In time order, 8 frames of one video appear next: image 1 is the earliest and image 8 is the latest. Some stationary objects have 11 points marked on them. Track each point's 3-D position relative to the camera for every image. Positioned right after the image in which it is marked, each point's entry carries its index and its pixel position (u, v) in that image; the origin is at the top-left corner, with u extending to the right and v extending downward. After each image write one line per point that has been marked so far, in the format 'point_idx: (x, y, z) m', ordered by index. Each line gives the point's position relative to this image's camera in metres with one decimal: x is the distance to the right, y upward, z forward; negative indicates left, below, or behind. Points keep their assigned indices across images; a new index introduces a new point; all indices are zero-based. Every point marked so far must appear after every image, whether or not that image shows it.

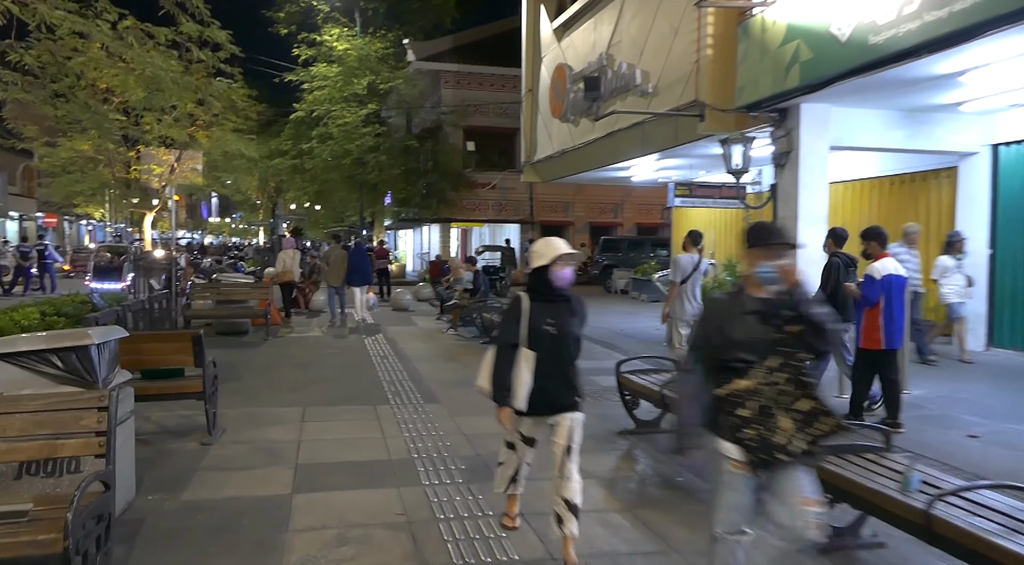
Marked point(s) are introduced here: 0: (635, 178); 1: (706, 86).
0: (+3.3, +2.8, +18.4) m
1: (+3.2, +3.2, +11.3) m
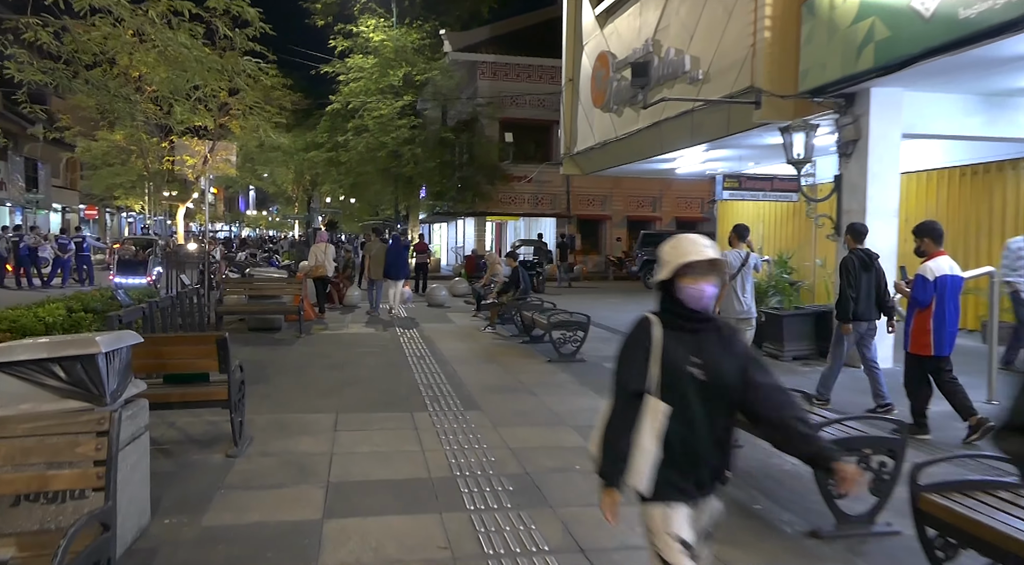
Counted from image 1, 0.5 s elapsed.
0: (+4.3, +2.9, +17.7) m
1: (+3.9, +3.3, +10.6) m
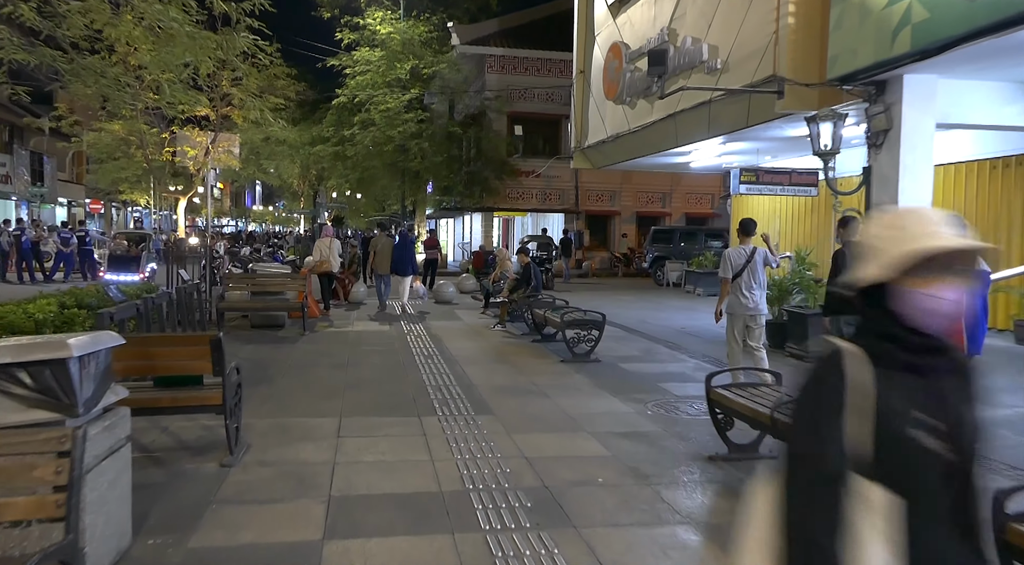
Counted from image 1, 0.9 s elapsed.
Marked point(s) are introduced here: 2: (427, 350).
0: (+4.6, +2.9, +17.2) m
1: (+4.1, +3.3, +10.1) m
2: (-1.2, -1.0, +9.8) m
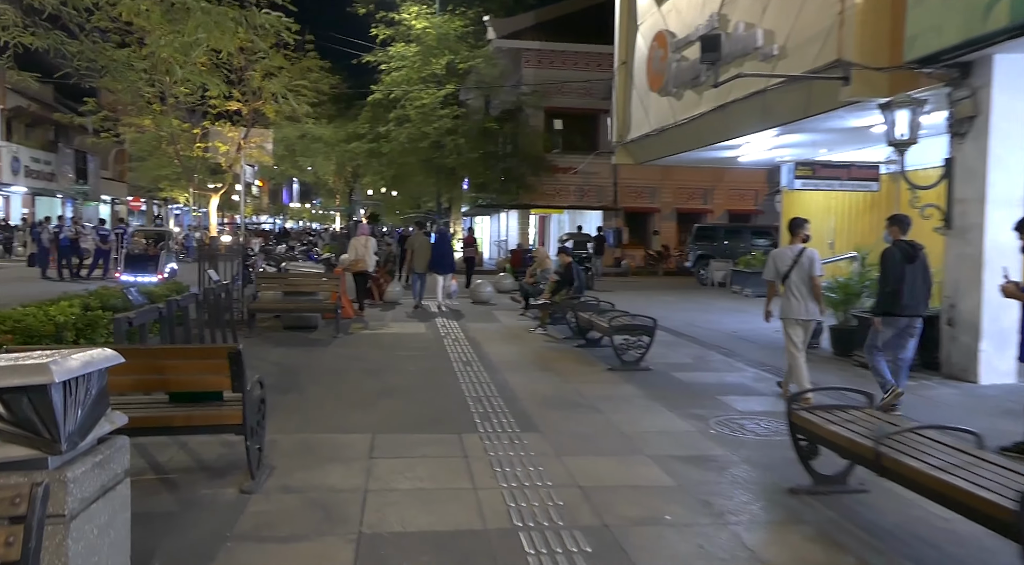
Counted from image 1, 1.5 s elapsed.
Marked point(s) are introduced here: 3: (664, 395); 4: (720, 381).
0: (+5.5, +2.9, +16.4) m
1: (+4.7, +3.3, +9.3) m
2: (-0.6, -1.0, +9.3) m
3: (+1.6, -1.2, +7.4) m
4: (+2.5, -1.2, +8.3) m
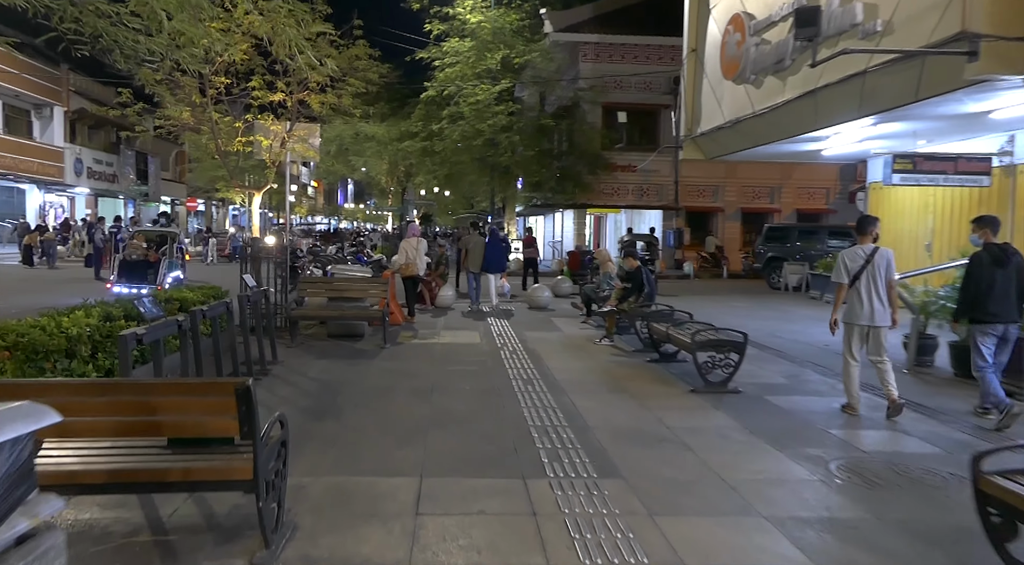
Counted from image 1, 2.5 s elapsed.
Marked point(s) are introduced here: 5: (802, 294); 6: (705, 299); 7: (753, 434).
0: (+6.8, +2.8, +14.9) m
1: (+5.5, +3.2, +7.9) m
2: (+0.2, -1.1, +8.3) m
3: (+2.3, -1.3, +6.2) m
4: (+3.2, -1.3, +7.1) m
5: (+8.0, -0.3, +19.1) m
6: (+5.2, -0.4, +18.5) m
7: (+2.1, -1.3, +5.9) m
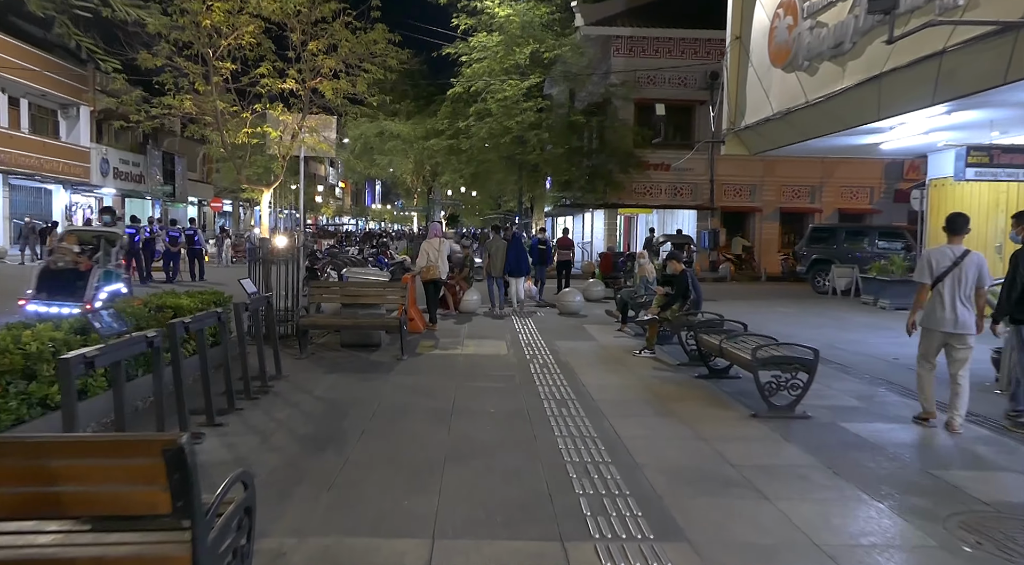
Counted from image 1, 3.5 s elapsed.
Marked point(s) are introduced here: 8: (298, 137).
0: (+7.4, +2.7, +13.7) m
1: (+5.8, +3.1, +6.8) m
2: (+0.5, -1.1, +7.3) m
3: (+2.5, -1.4, +5.1) m
4: (+3.5, -1.4, +6.0) m
5: (+8.8, -0.4, +17.8) m
6: (+6.0, -0.5, +17.4) m
7: (+2.3, -1.4, +4.9) m
8: (-3.6, +2.5, +11.9) m
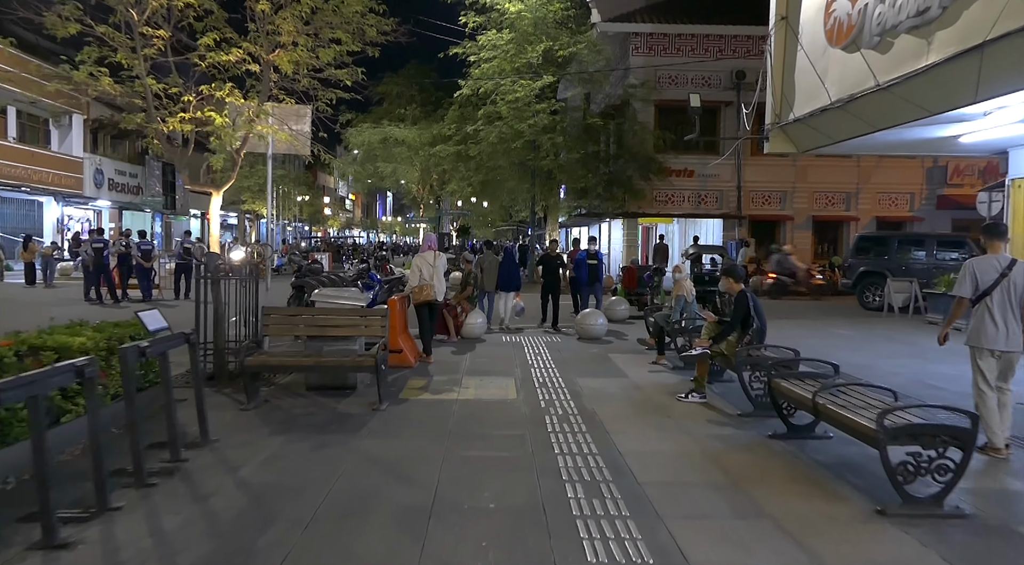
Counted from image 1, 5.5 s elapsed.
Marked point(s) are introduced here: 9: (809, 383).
0: (+7.6, +2.4, +11.5) m
1: (+5.8, +2.9, +4.7) m
2: (+0.6, -1.4, +5.3) m
3: (+2.6, -1.6, +3.0) m
4: (+3.6, -1.6, +3.9) m
5: (+9.1, -0.8, +15.6) m
6: (+6.2, -0.9, +15.2) m
7: (+2.3, -1.6, +2.8) m
8: (-3.5, +2.1, +9.9) m
9: (+2.6, -0.9, +5.9) m
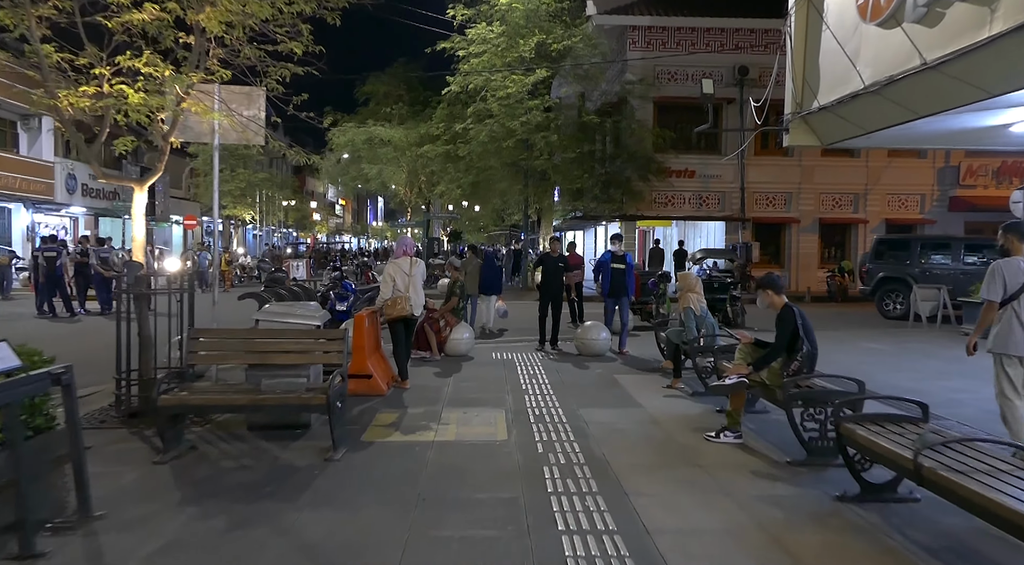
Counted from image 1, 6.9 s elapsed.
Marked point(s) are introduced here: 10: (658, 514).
0: (+7.5, +2.3, +10.2) m
1: (+5.8, +2.8, +3.3) m
2: (+0.5, -1.5, +3.8) m
3: (+2.5, -1.6, +1.6) m
4: (+3.5, -1.6, +2.4) m
5: (+8.9, -1.0, +14.2) m
6: (+6.1, -1.1, +13.8) m
7: (+2.3, -1.6, +1.3) m
8: (-3.6, +2.0, +8.5) m
9: (+2.5, -1.0, +4.5) m
10: (+1.0, -1.5, +4.4) m
